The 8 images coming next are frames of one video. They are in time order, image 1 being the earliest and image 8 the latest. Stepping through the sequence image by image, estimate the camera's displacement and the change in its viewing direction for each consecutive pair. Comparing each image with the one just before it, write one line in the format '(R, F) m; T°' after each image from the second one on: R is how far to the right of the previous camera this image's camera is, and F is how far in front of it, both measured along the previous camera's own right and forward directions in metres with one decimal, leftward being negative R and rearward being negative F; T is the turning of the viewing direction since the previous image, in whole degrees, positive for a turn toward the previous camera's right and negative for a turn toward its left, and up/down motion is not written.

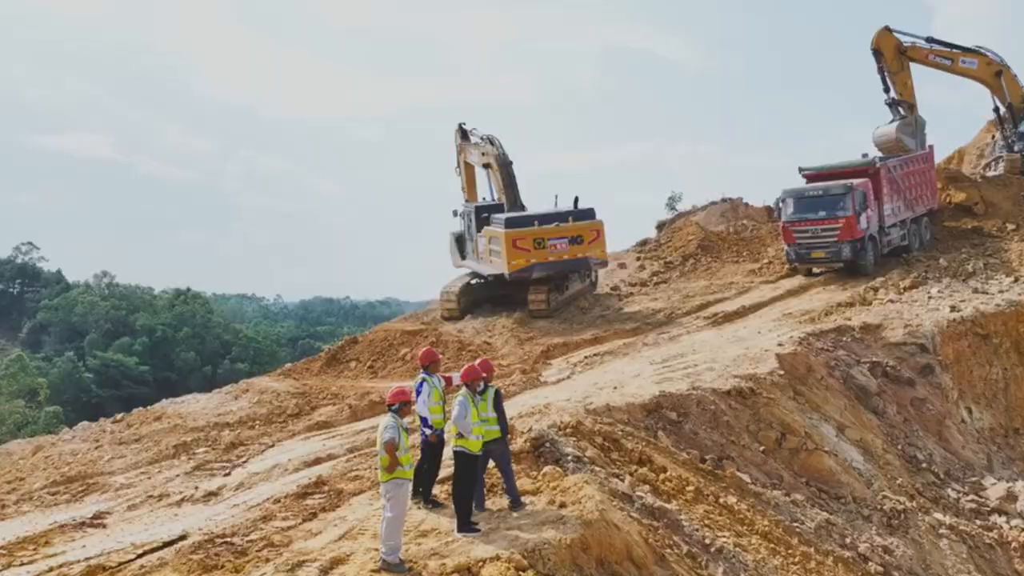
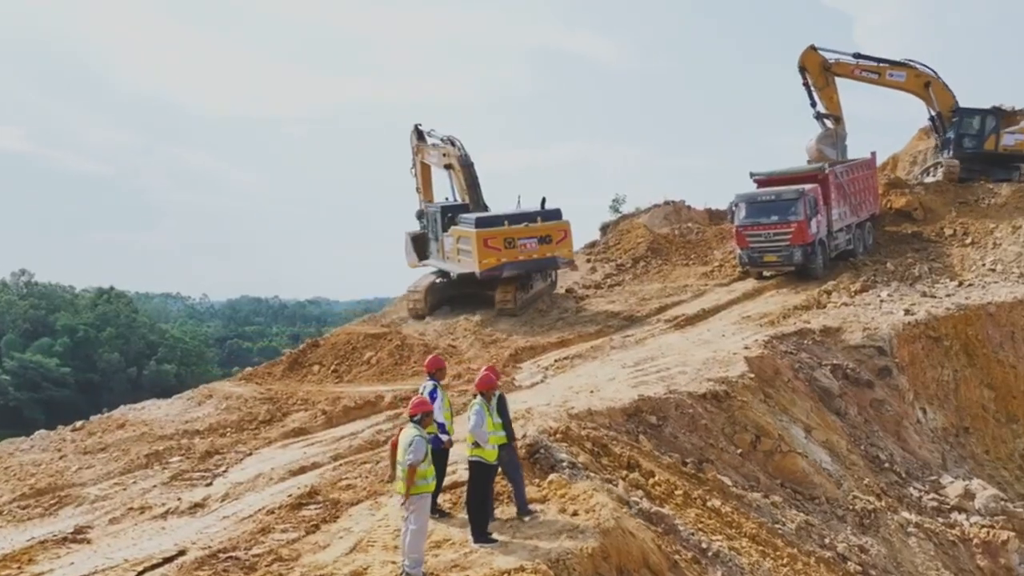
(-0.6, +0.1) m; +4°
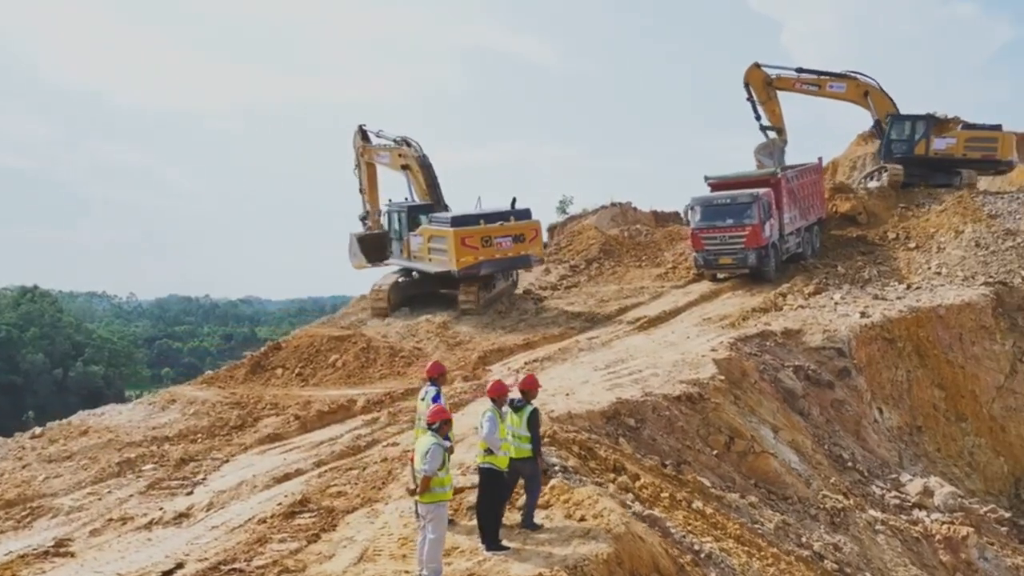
(-0.6, 0.0) m; +4°
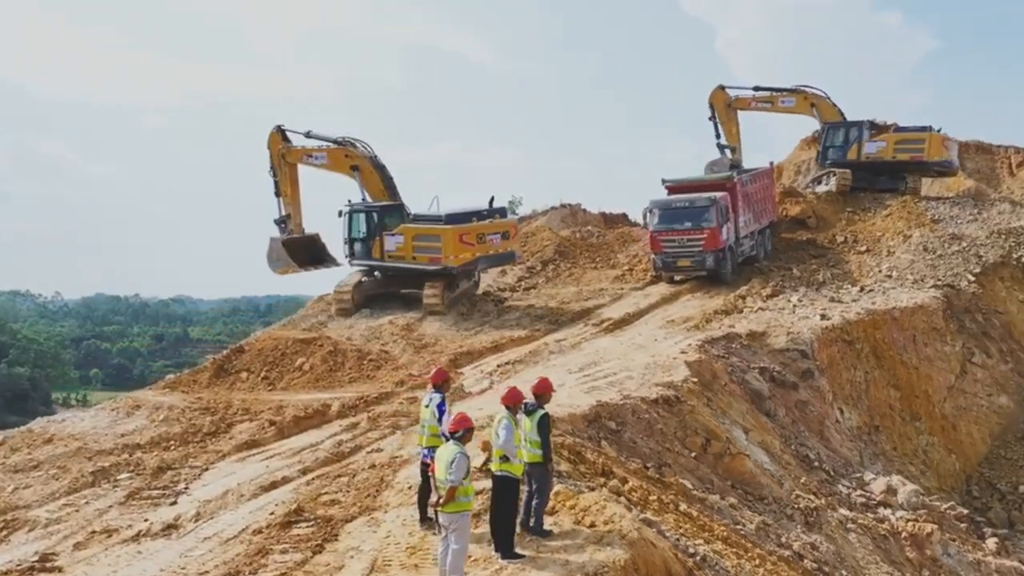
(-0.6, +0.1) m; +4°
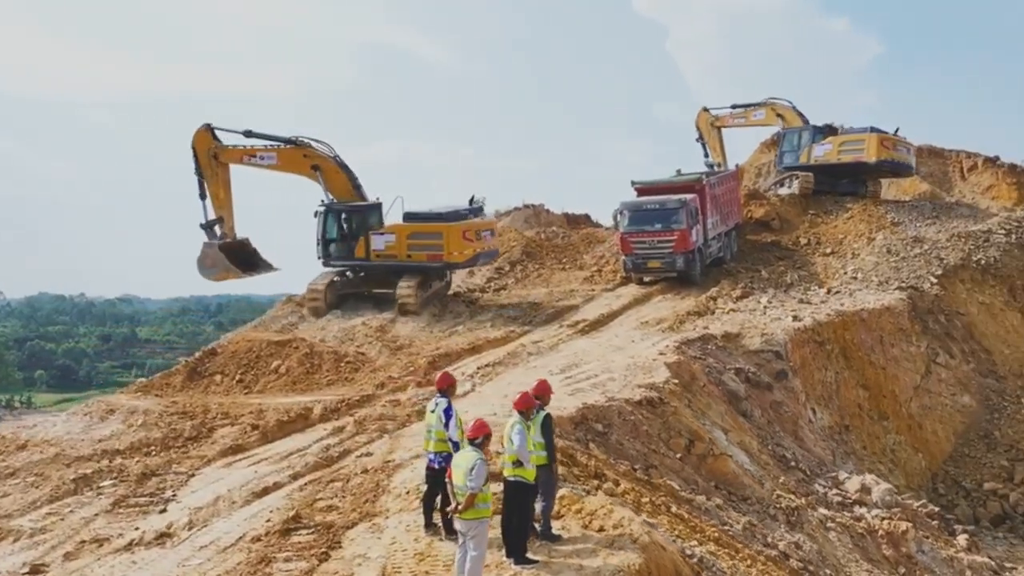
(-0.4, 0.0) m; +3°
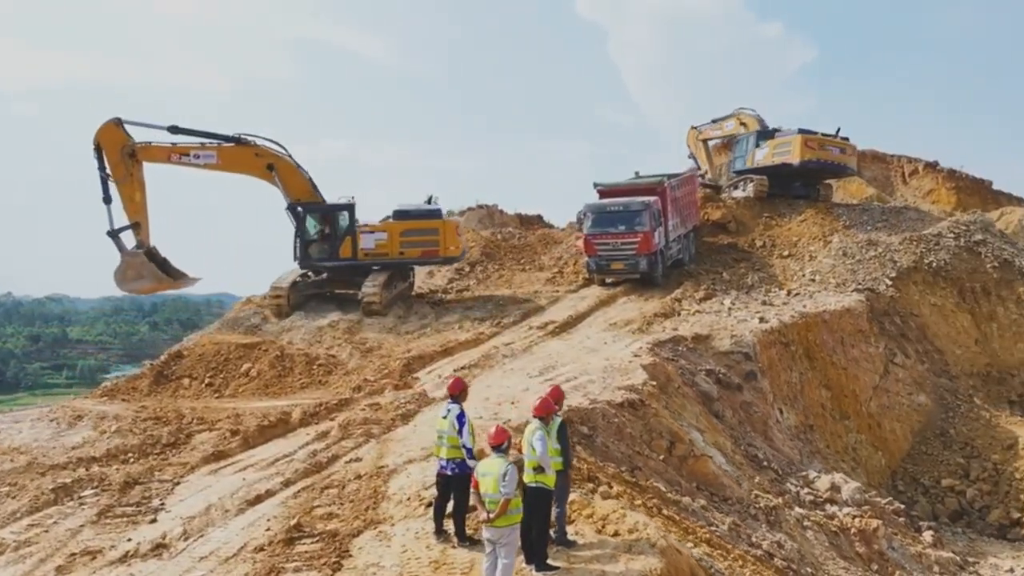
(-0.6, +0.1) m; +4°
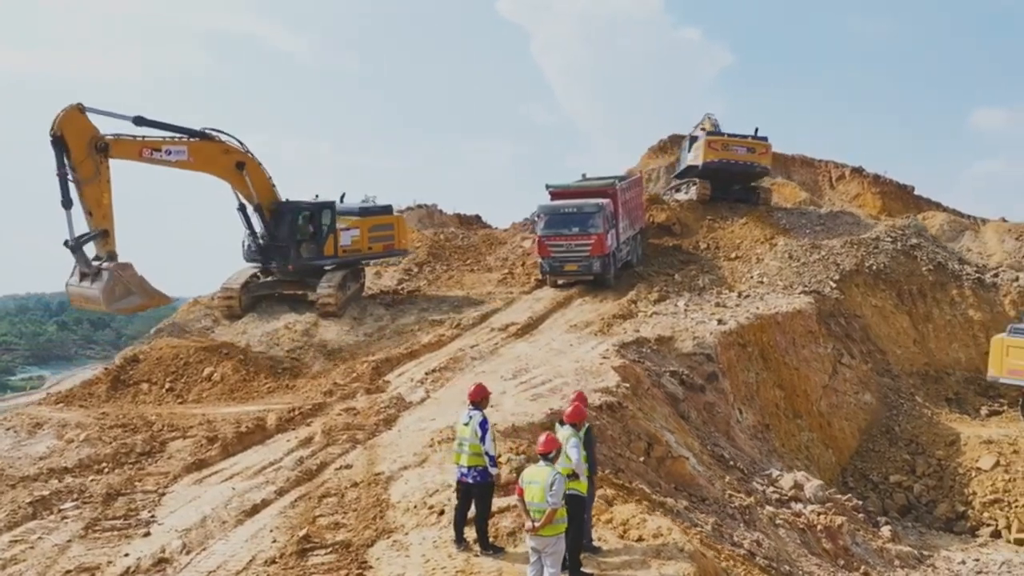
(-0.8, +0.1) m; +5°
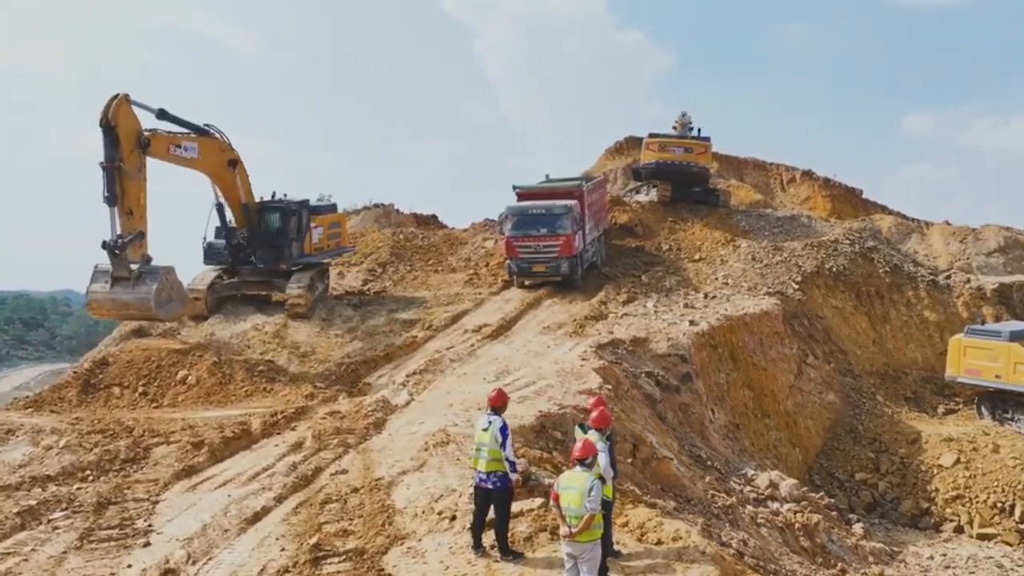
(-0.6, +0.1) m; +3°
